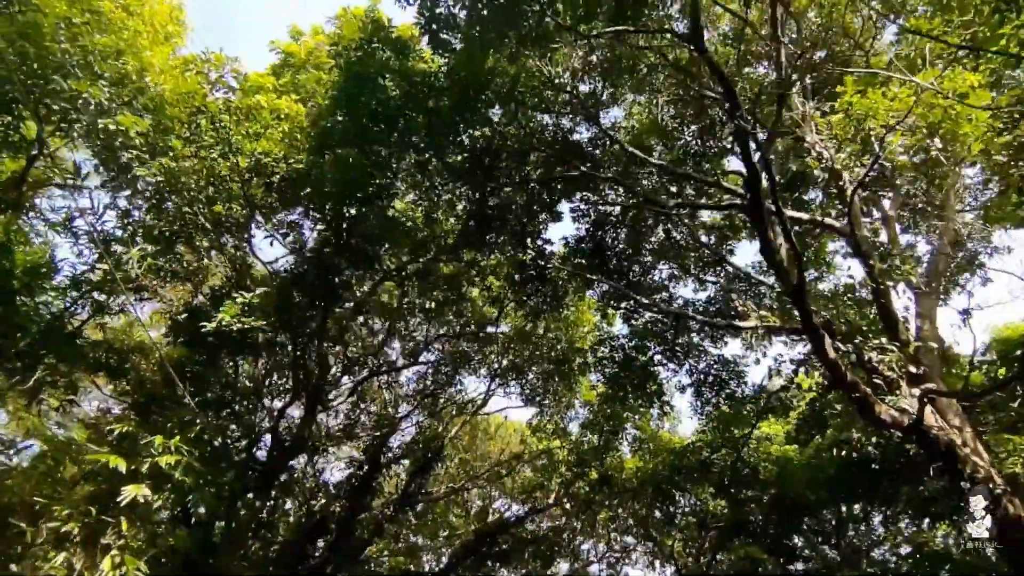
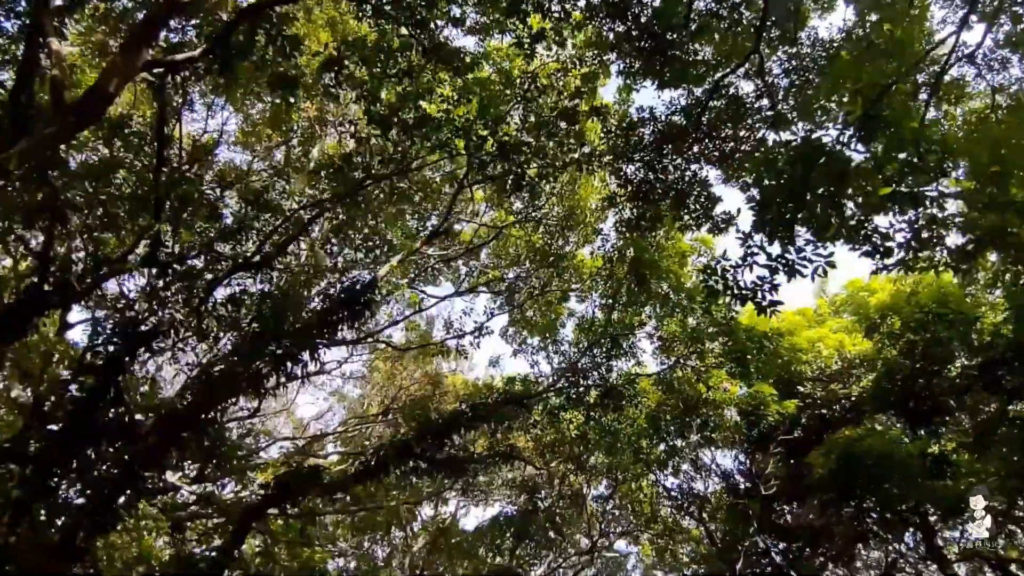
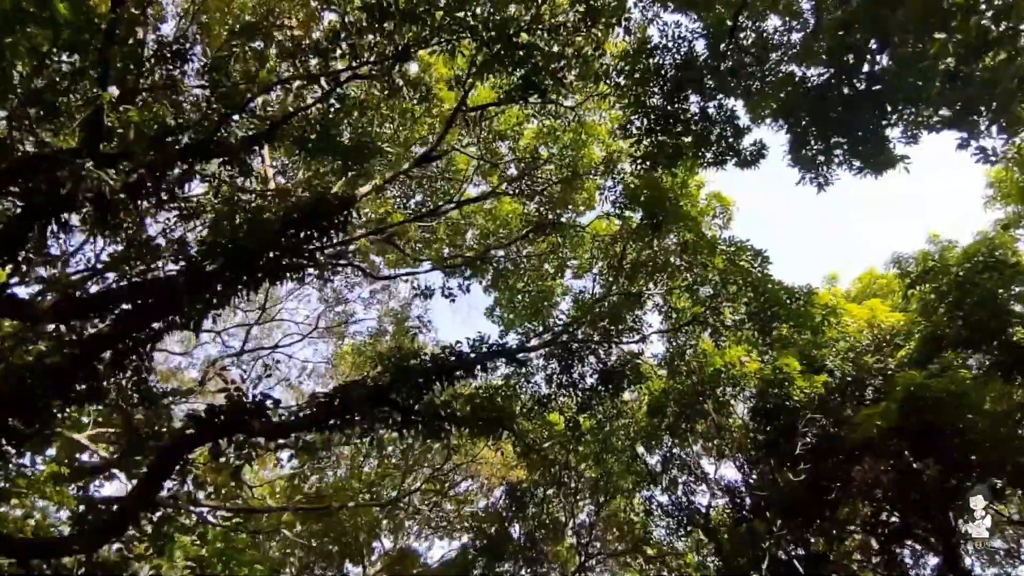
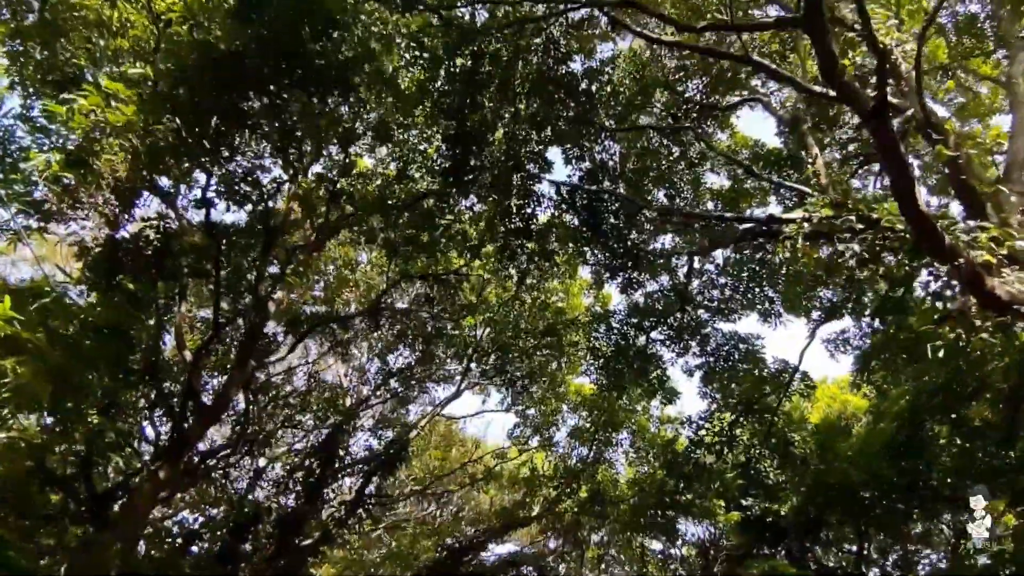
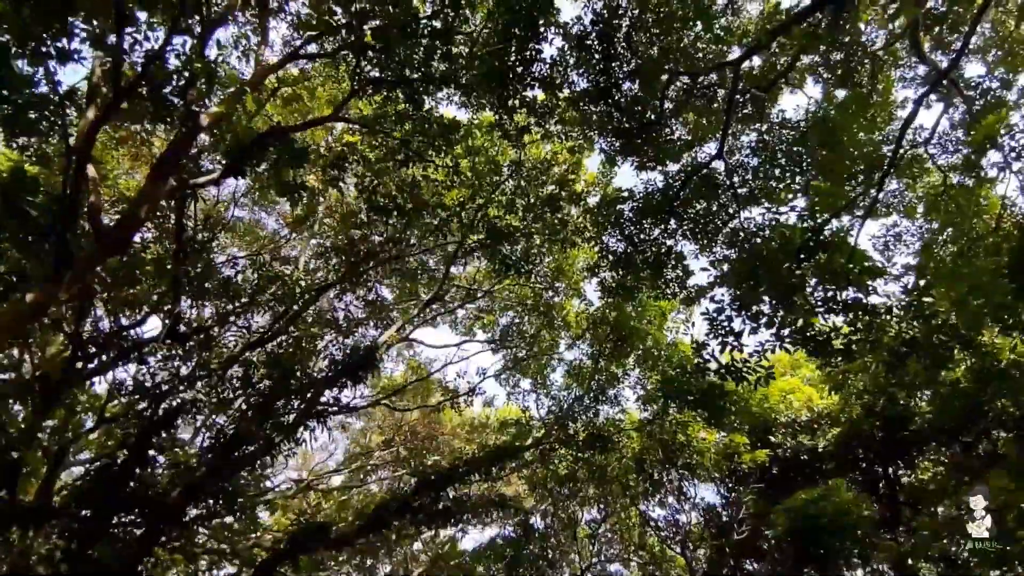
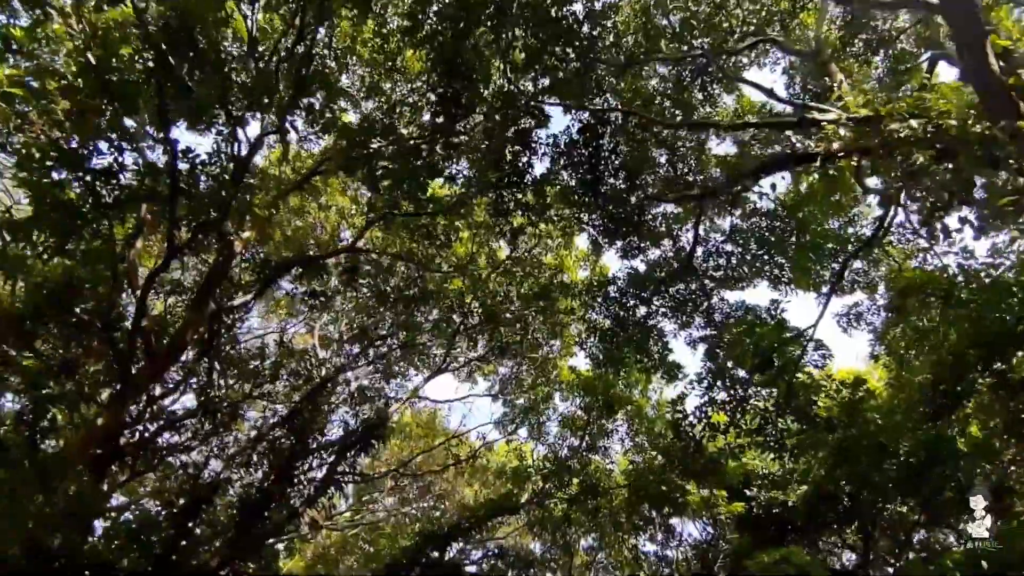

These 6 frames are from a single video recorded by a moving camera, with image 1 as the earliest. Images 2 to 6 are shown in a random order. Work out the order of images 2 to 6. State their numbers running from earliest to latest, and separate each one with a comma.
4, 6, 5, 2, 3
